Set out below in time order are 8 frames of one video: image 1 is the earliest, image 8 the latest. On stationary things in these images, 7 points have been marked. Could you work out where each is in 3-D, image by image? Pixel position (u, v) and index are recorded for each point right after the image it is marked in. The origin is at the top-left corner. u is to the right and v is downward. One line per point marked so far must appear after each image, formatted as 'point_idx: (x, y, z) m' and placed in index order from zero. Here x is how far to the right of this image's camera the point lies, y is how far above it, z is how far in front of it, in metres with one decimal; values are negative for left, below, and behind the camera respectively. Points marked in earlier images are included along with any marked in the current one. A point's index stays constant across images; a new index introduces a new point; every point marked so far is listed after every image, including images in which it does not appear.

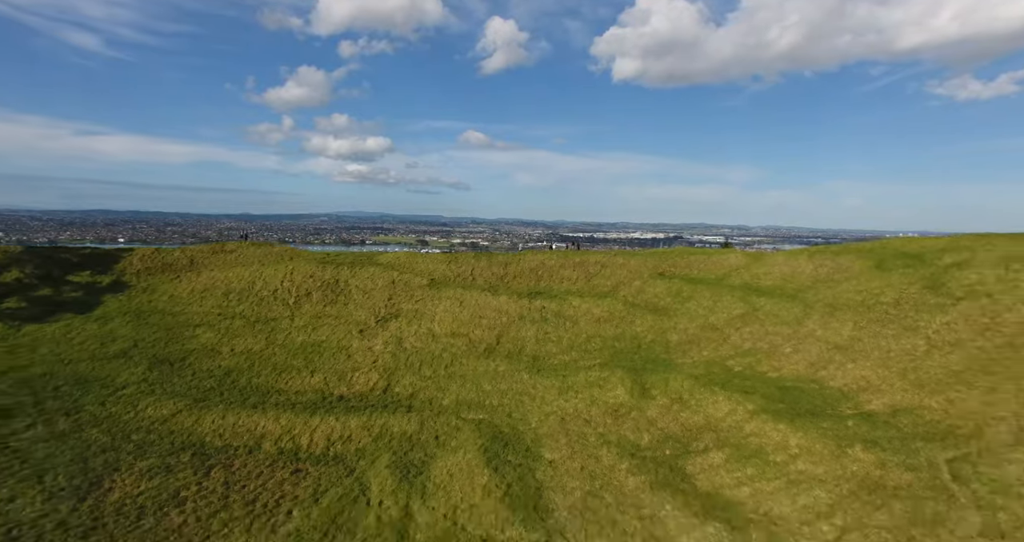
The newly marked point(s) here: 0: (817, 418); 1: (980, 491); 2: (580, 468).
0: (+10.1, -4.4, +17.3) m
1: (+11.4, -5.3, +13.1) m
2: (+2.3, -6.1, +18.3) m
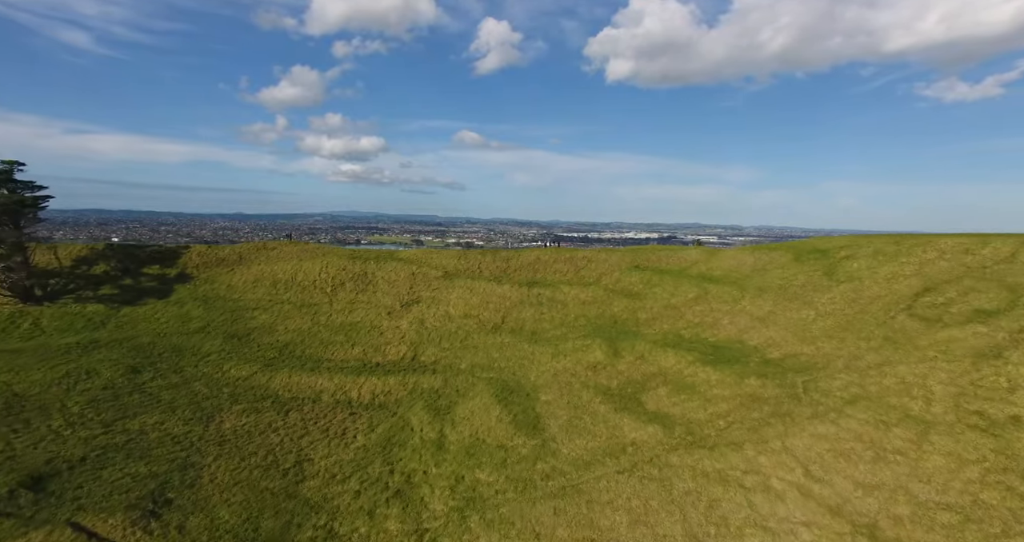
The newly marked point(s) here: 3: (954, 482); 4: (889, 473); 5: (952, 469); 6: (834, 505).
0: (+10.4, -3.9, +24.8) m
1: (+11.7, -4.7, +20.6) m
2: (+2.6, -5.6, +25.7) m
3: (+13.4, -6.2, +16.0) m
4: (+11.9, -6.2, +16.7) m
5: (+13.5, -5.9, +16.4) m
6: (+10.0, -7.0, +16.3) m
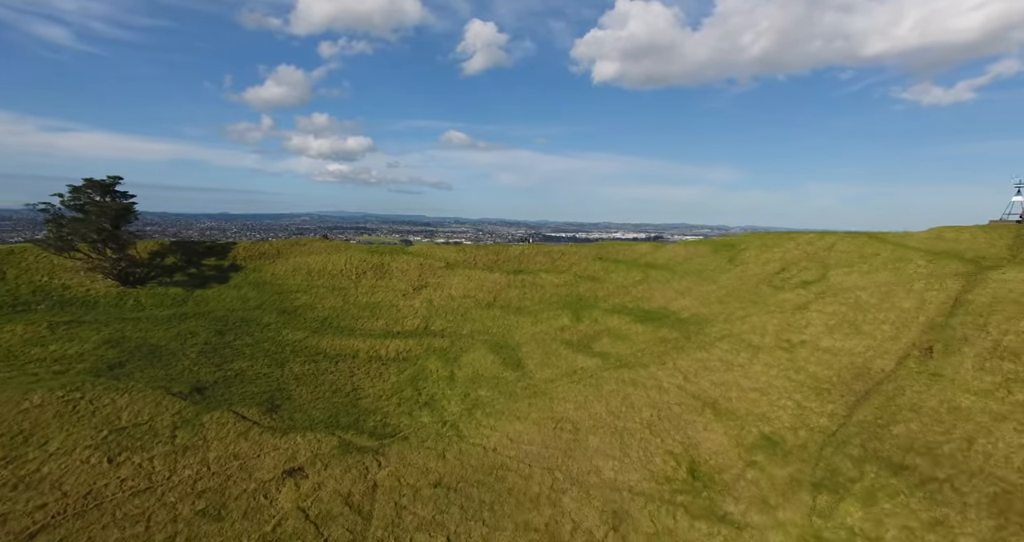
0: (+9.7, -3.0, +35.8) m
1: (+11.2, -3.8, +31.7) m
2: (+1.9, -4.6, +36.6) m
3: (+12.9, -5.2, +27.1) m
4: (+11.5, -5.3, +27.8) m
5: (+13.0, -5.0, +27.5) m
6: (+9.5, -6.1, +27.3) m
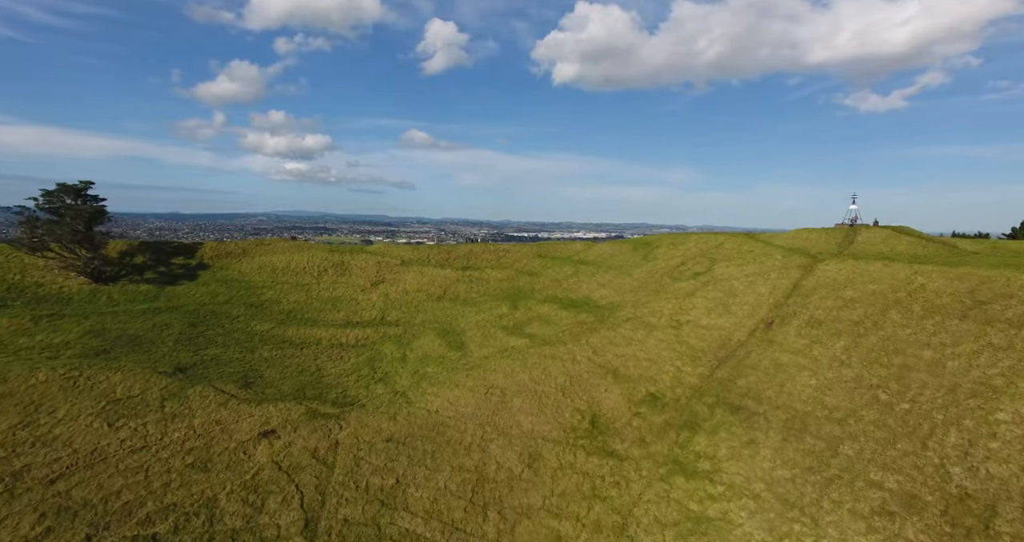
0: (+5.3, -2.5, +42.3) m
1: (+7.1, -3.4, +38.3) m
2: (-2.5, -4.3, +42.5) m
3: (+9.1, -4.8, +33.9) m
4: (+7.6, -4.8, +34.4) m
5: (+9.2, -4.5, +34.2) m
6: (+5.7, -5.6, +33.8) m
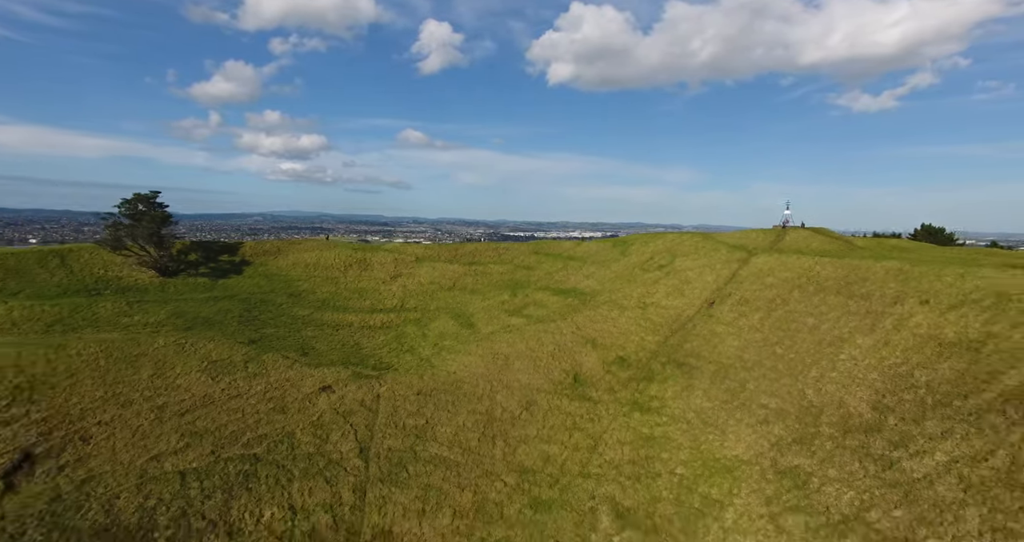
0: (+5.3, -1.9, +51.9) m
1: (+7.1, -2.7, +47.8) m
2: (-2.5, -3.7, +52.0) m
3: (+9.2, -4.1, +43.4) m
4: (+7.7, -4.2, +44.0) m
5: (+9.3, -3.9, +43.8) m
6: (+5.8, -5.0, +43.3) m
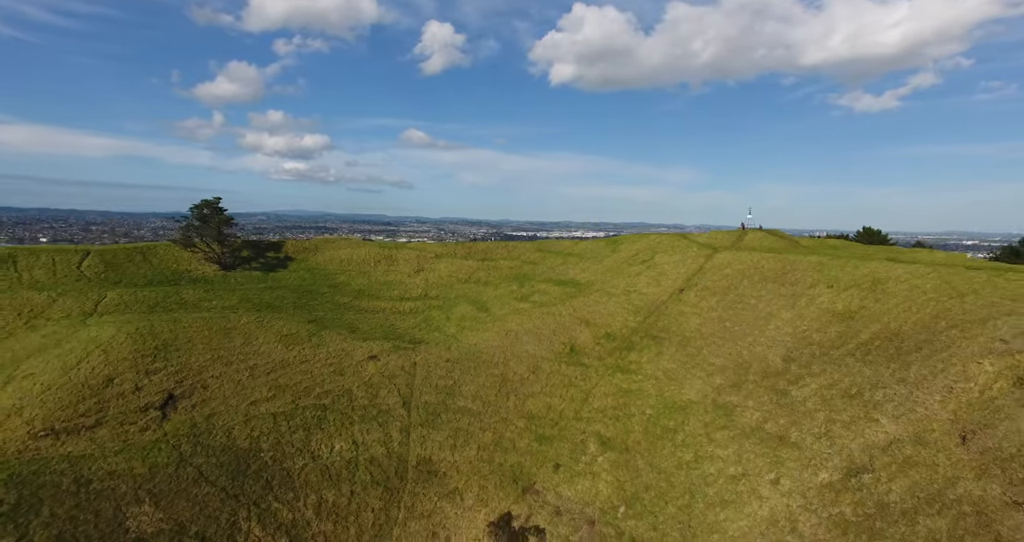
0: (+6.2, -1.2, +62.1) m
1: (+8.0, -2.1, +58.1) m
2: (-1.6, -3.0, +62.2) m
3: (+10.1, -3.5, +53.6) m
4: (+8.6, -3.5, +54.2) m
5: (+10.2, -3.3, +54.0) m
6: (+6.7, -4.4, +53.6) m
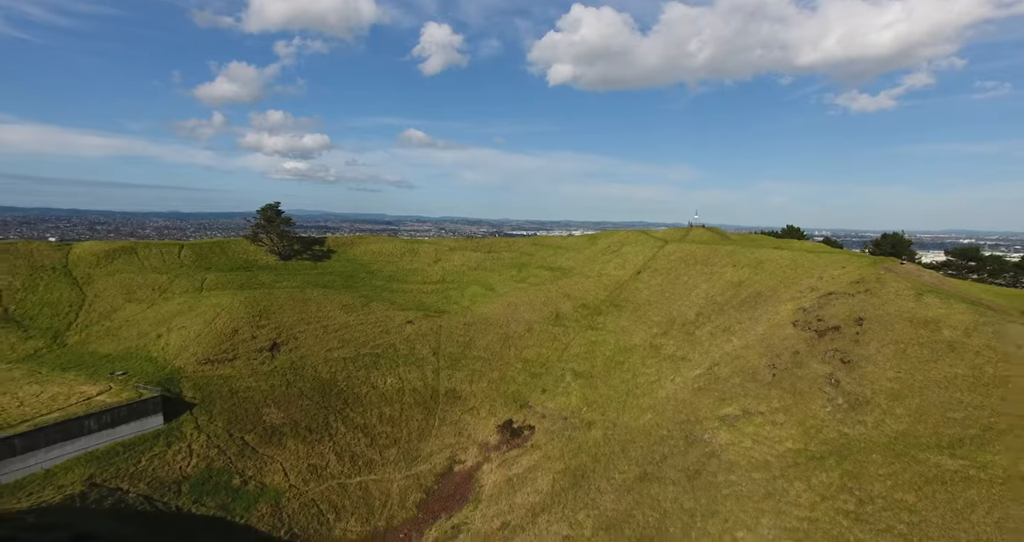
0: (+6.3, +0.4, +79.4) m
1: (+8.0, -0.4, +75.4) m
2: (-1.5, -1.3, +79.5) m
3: (+10.1, -1.8, +70.9) m
4: (+8.6, -1.9, +71.5) m
5: (+10.2, -1.6, +71.3) m
6: (+6.7, -2.7, +70.9) m
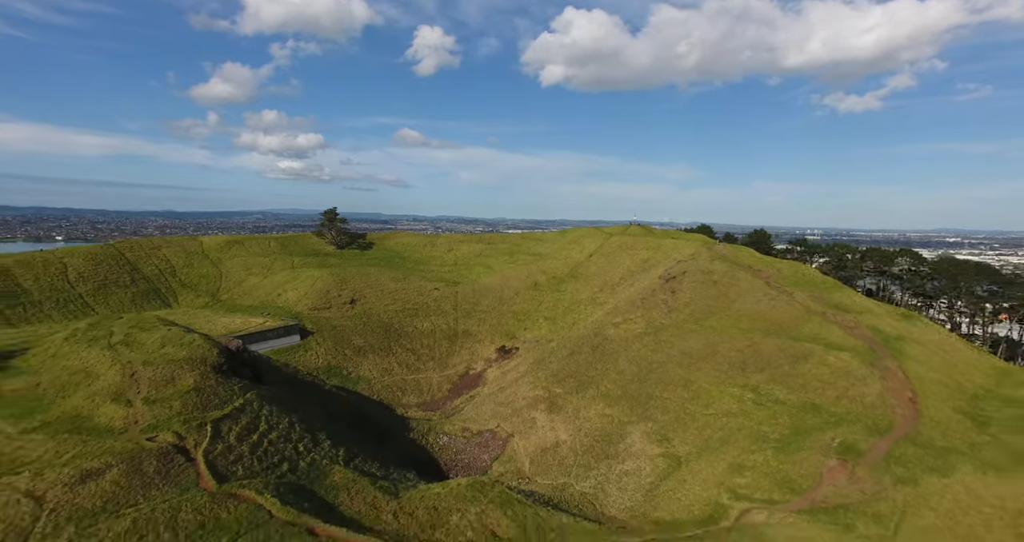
0: (+4.8, +3.4, +110.8) m
1: (+6.6, +2.6, +106.8) m
2: (-3.0, +1.7, +110.9) m
3: (+8.8, +1.2, +102.4) m
4: (+7.3, +1.1, +103.0) m
5: (+8.9, +1.4, +102.8) m
6: (+5.4, +0.3, +102.3) m
